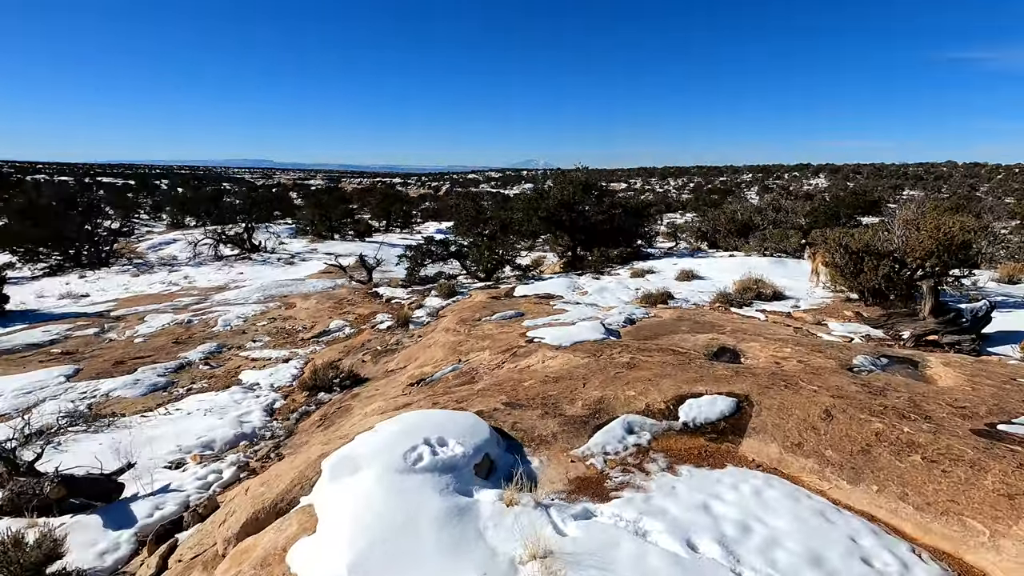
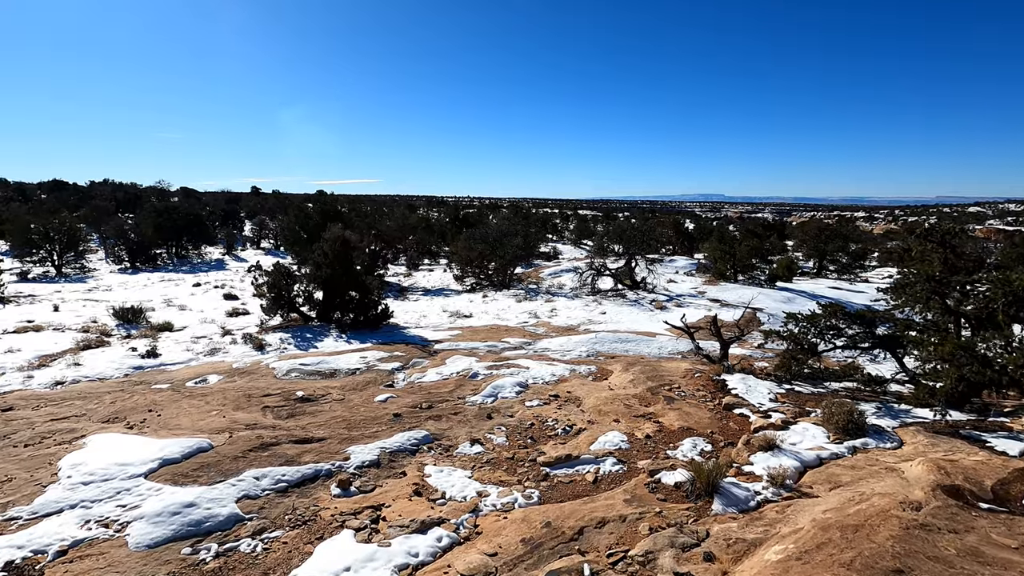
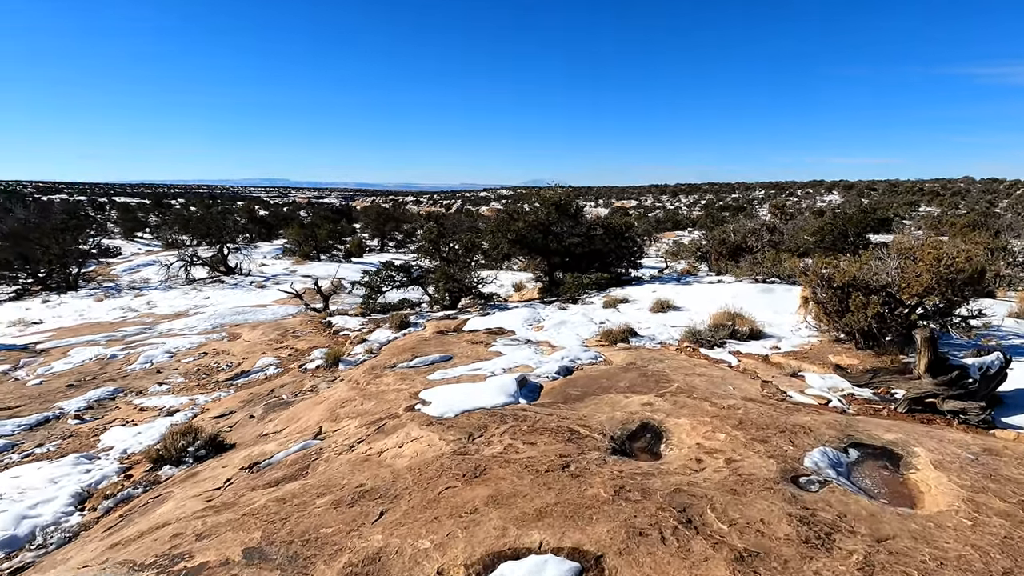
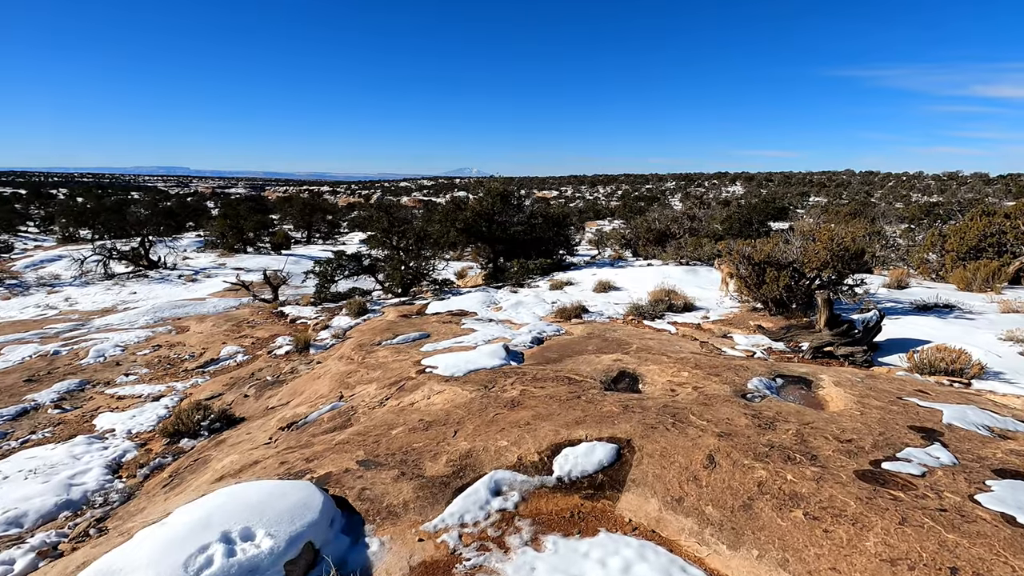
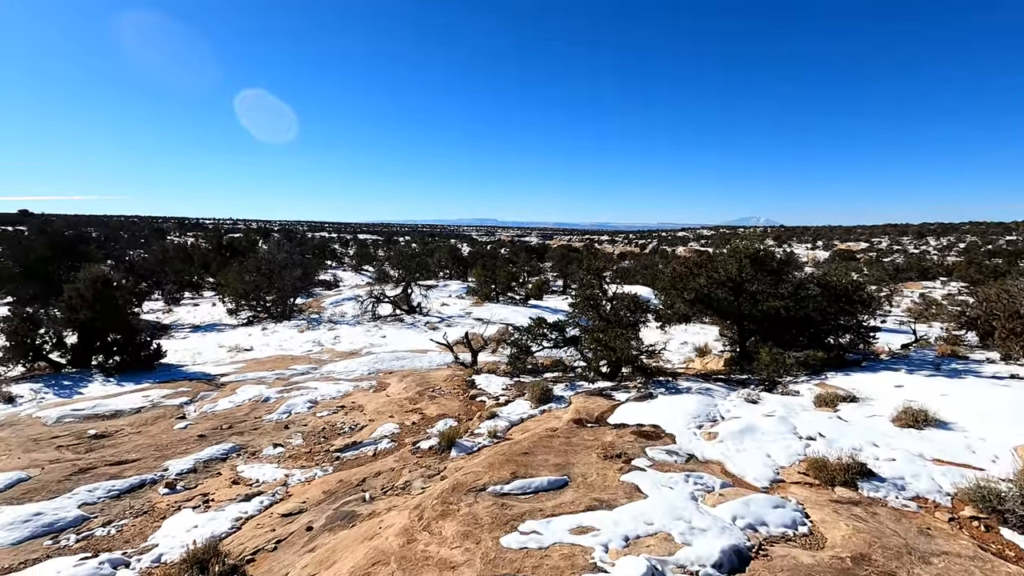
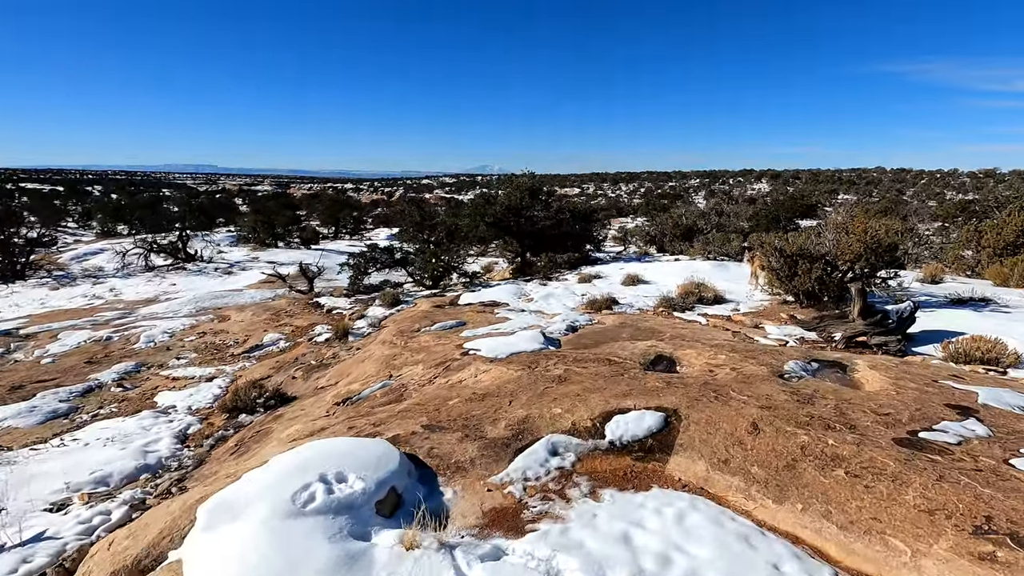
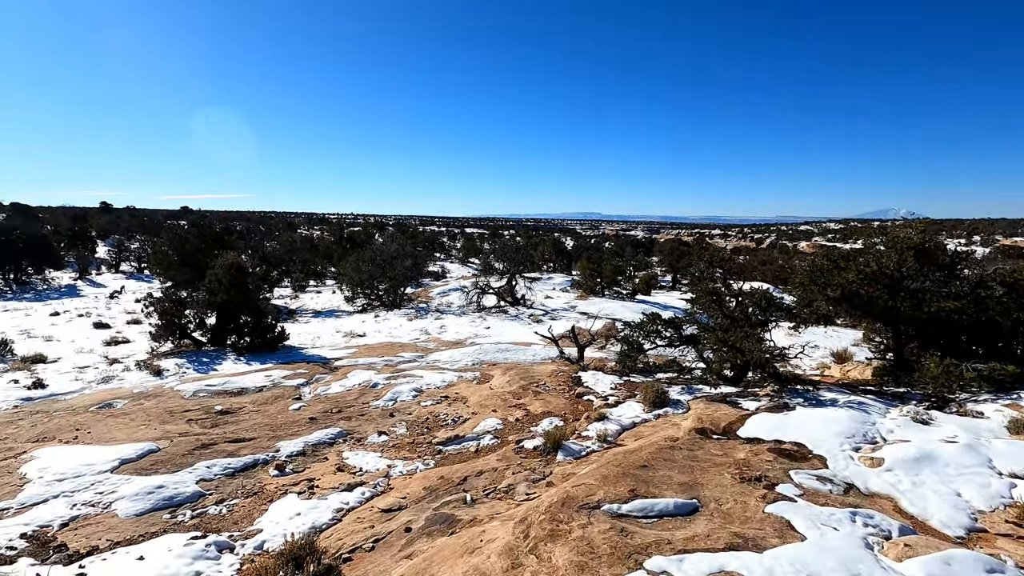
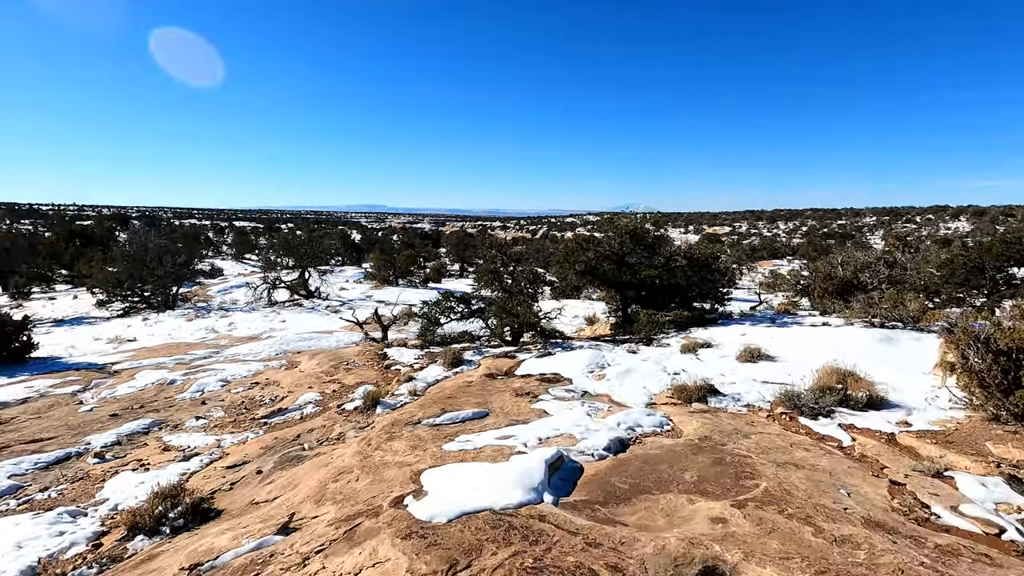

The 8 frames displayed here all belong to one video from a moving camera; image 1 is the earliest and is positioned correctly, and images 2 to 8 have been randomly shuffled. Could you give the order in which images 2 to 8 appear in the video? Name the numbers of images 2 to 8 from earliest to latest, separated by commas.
6, 4, 3, 8, 5, 7, 2
